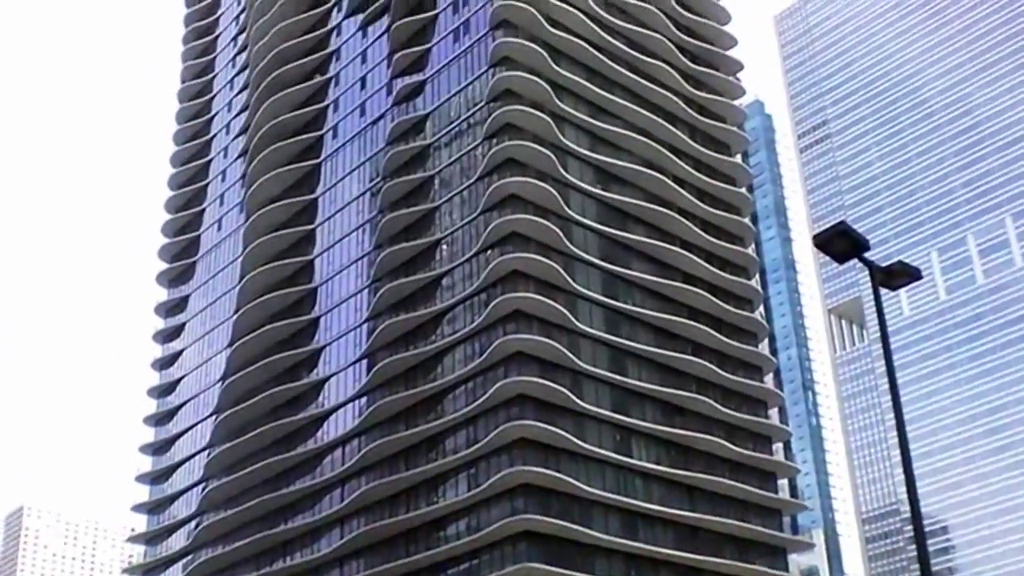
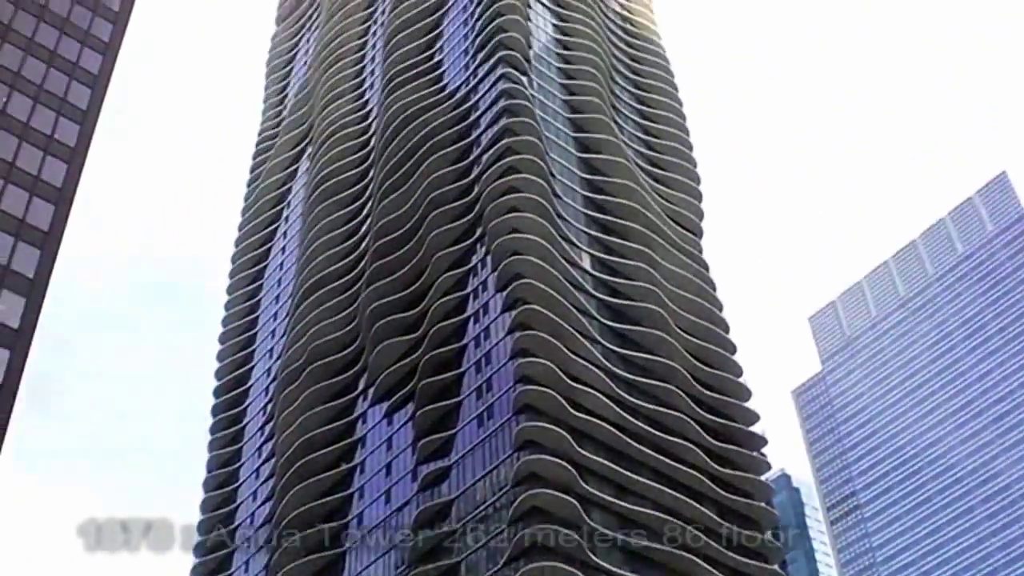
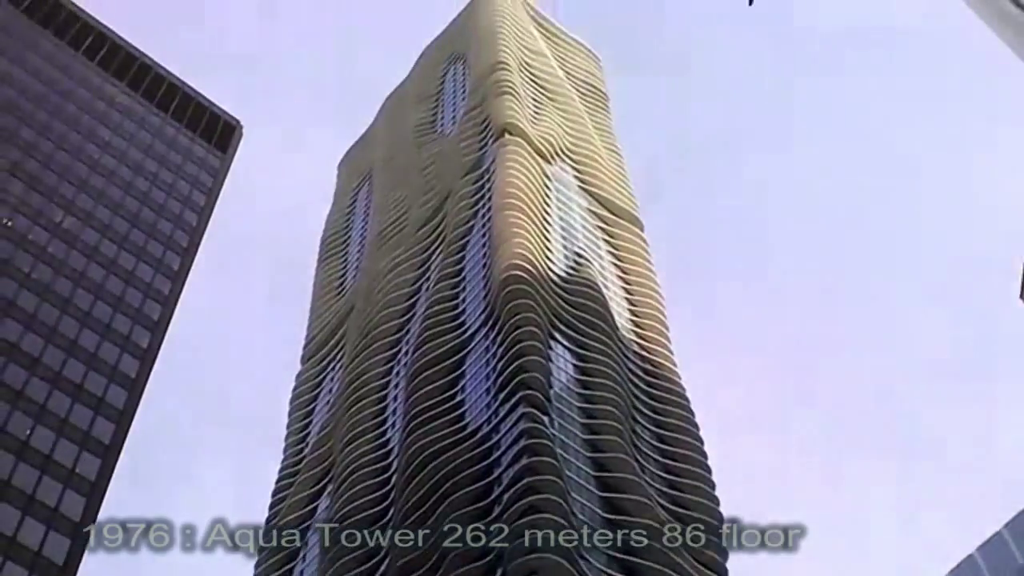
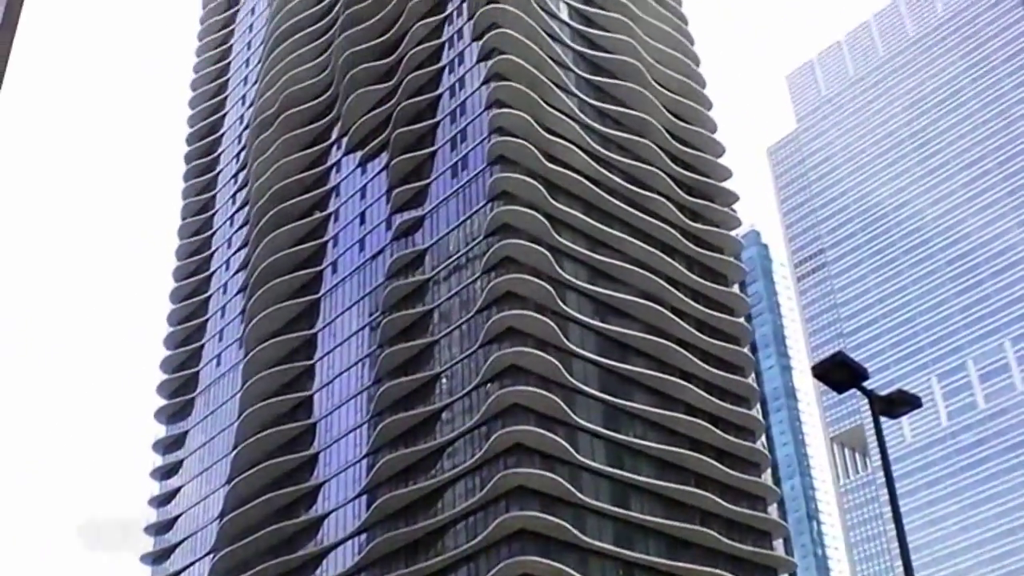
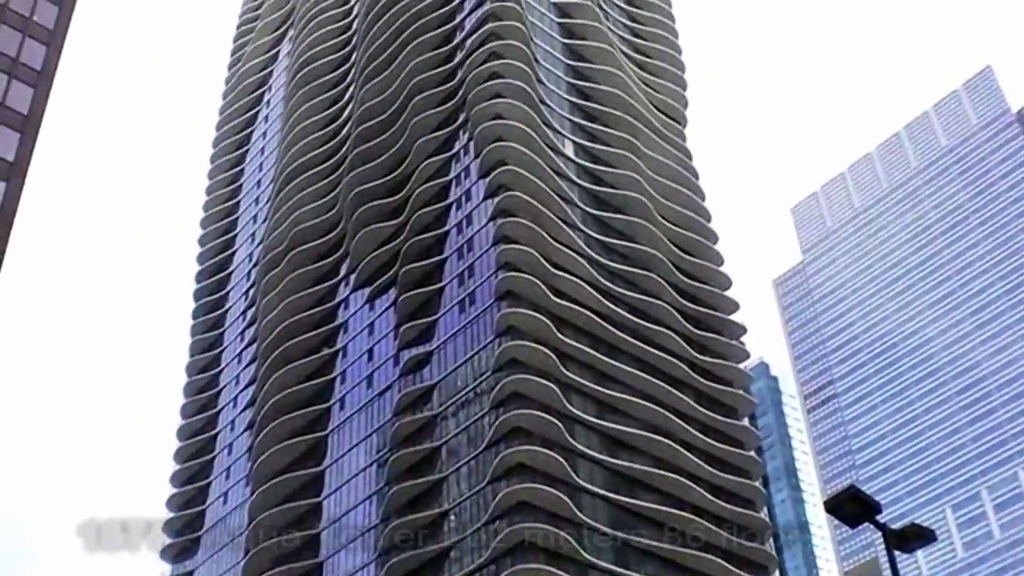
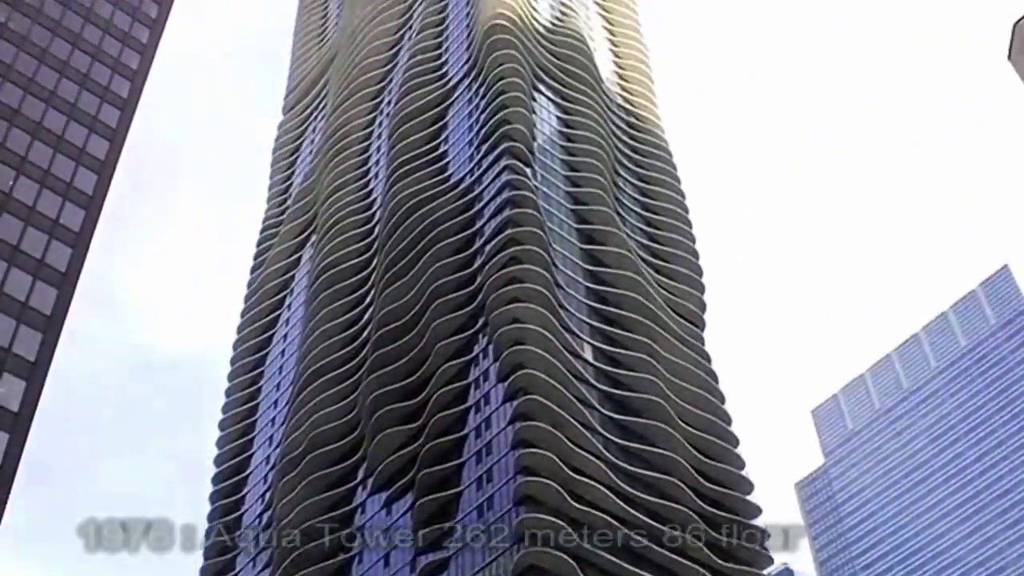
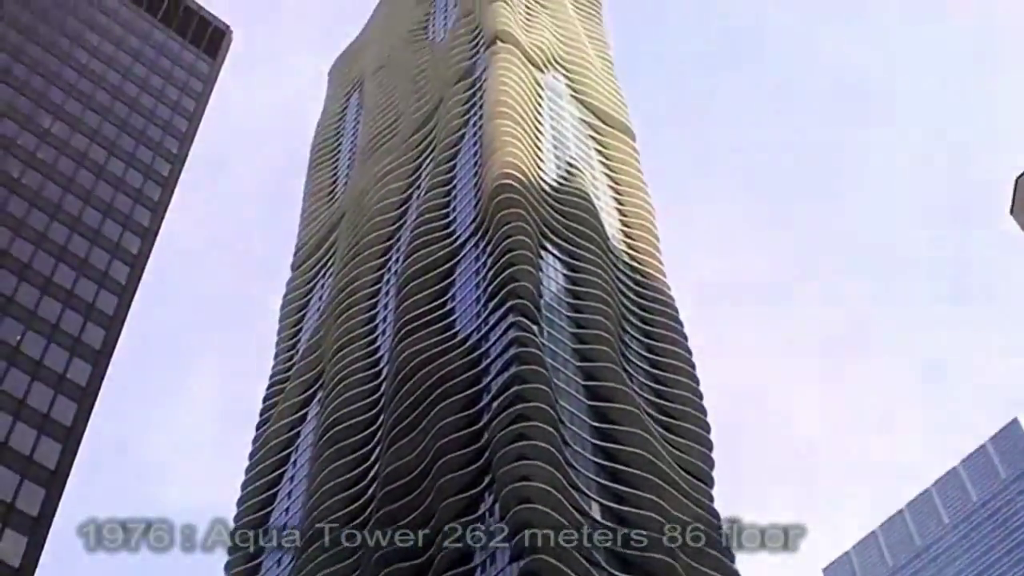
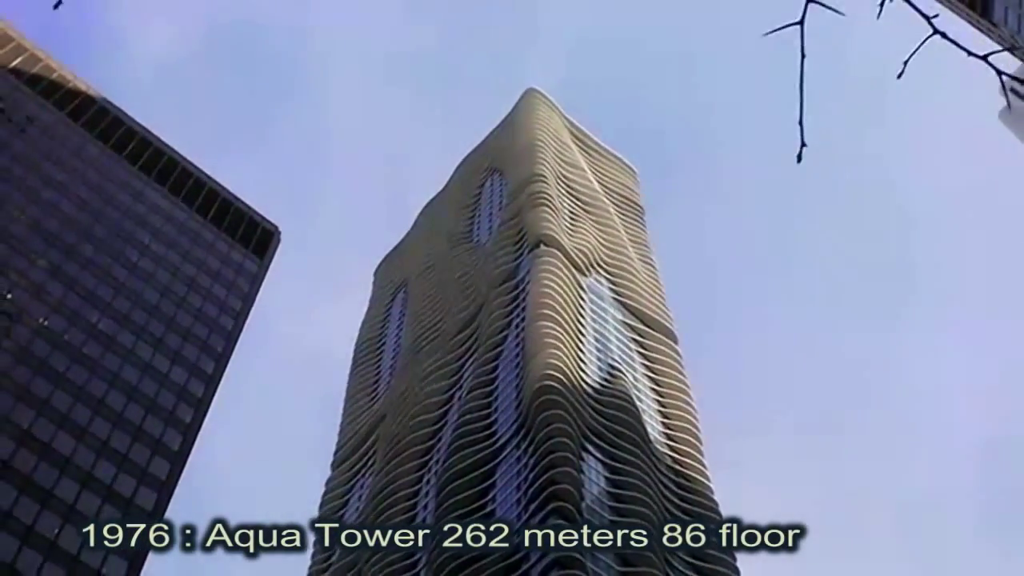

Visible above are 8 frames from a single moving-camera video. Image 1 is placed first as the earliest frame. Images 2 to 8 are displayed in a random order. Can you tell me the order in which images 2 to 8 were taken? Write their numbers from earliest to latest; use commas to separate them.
4, 5, 2, 6, 7, 3, 8
